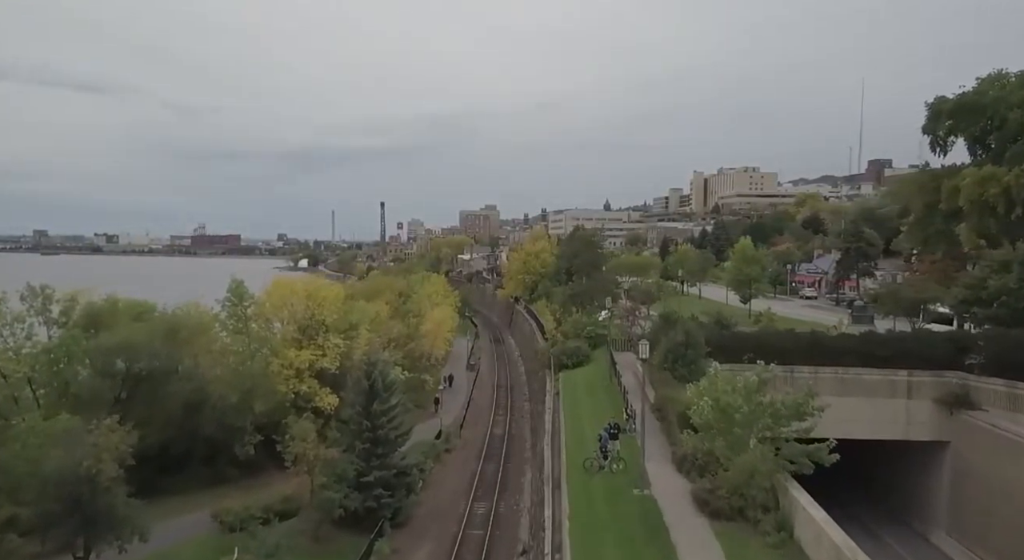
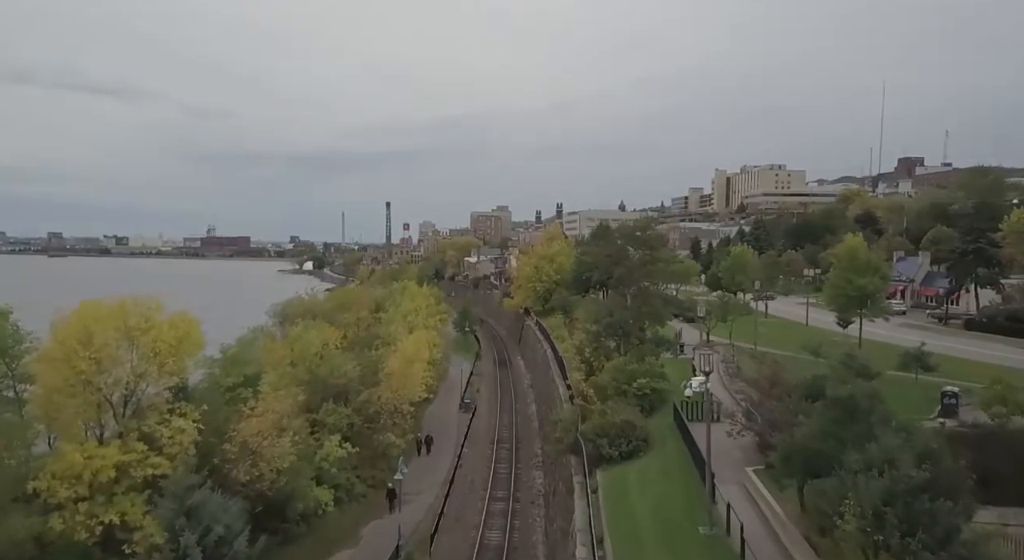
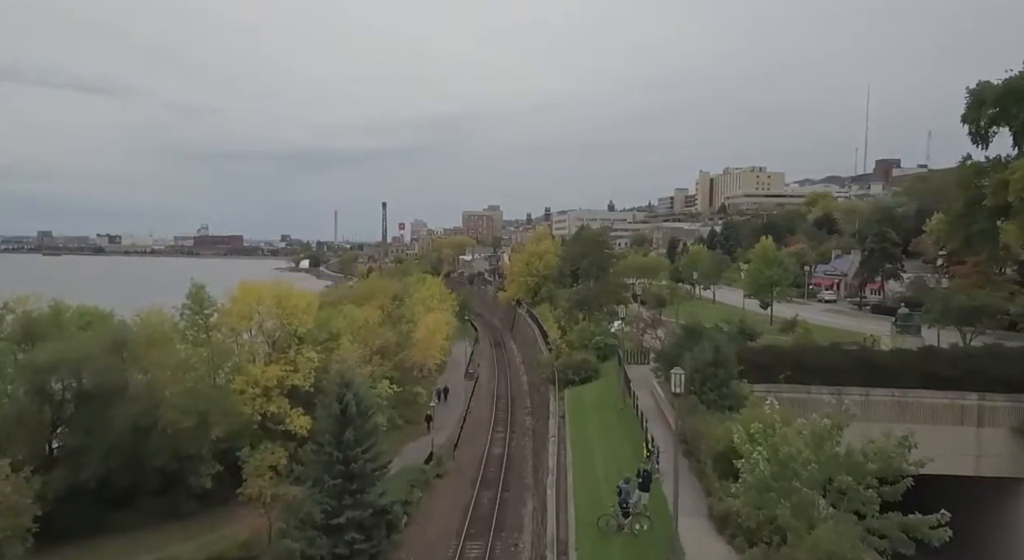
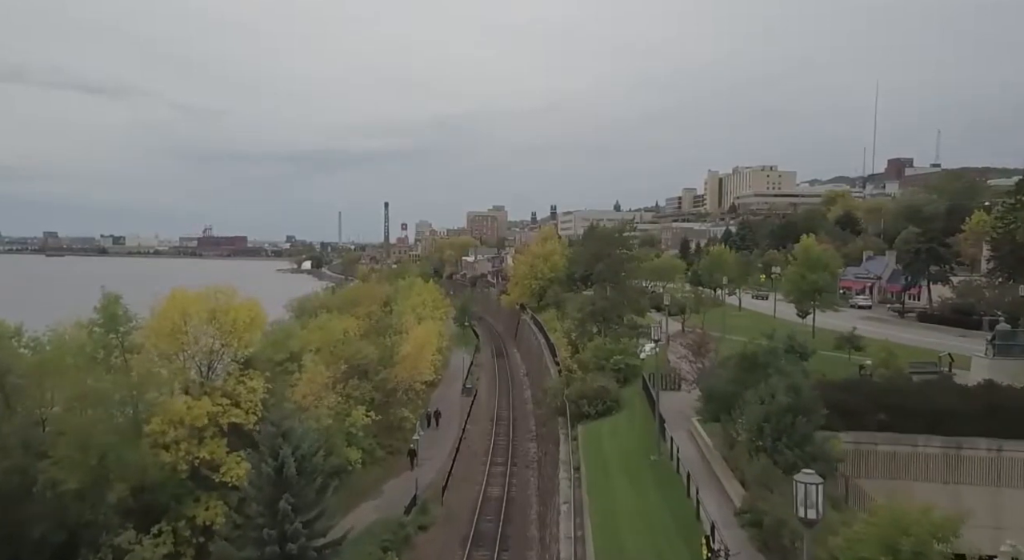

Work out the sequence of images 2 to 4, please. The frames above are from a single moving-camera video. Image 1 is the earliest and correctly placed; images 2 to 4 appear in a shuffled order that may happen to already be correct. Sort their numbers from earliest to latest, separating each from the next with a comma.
3, 4, 2
